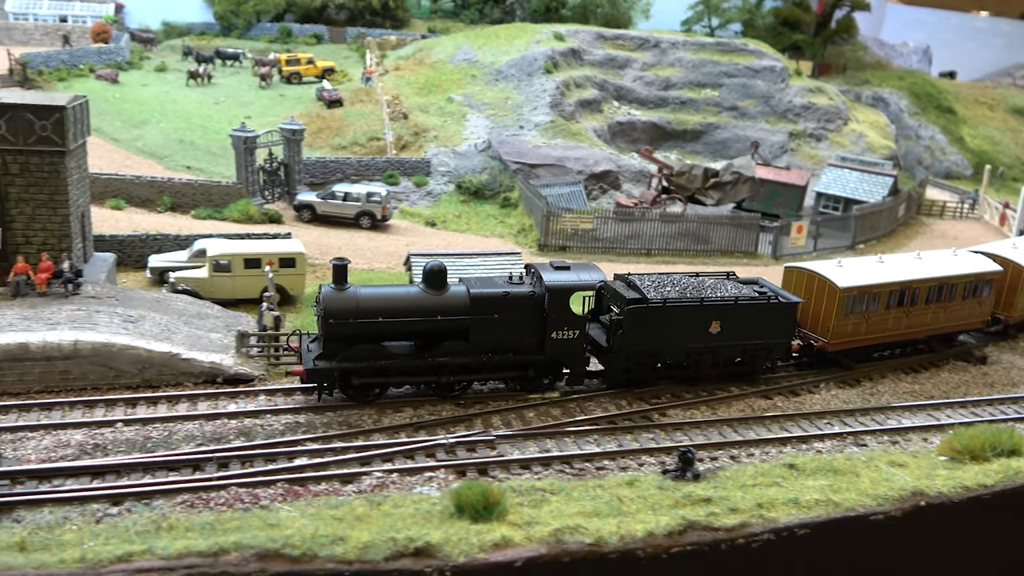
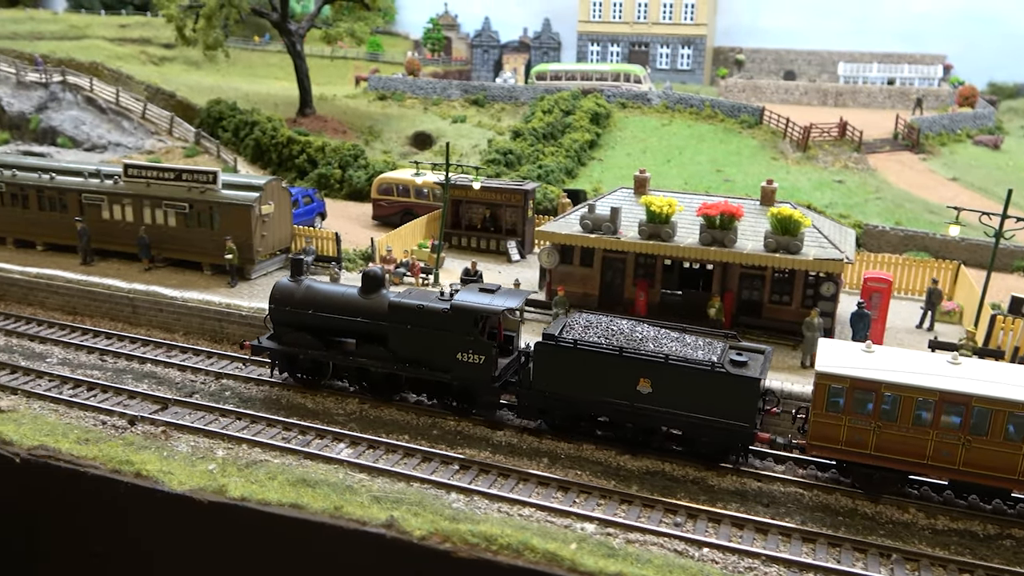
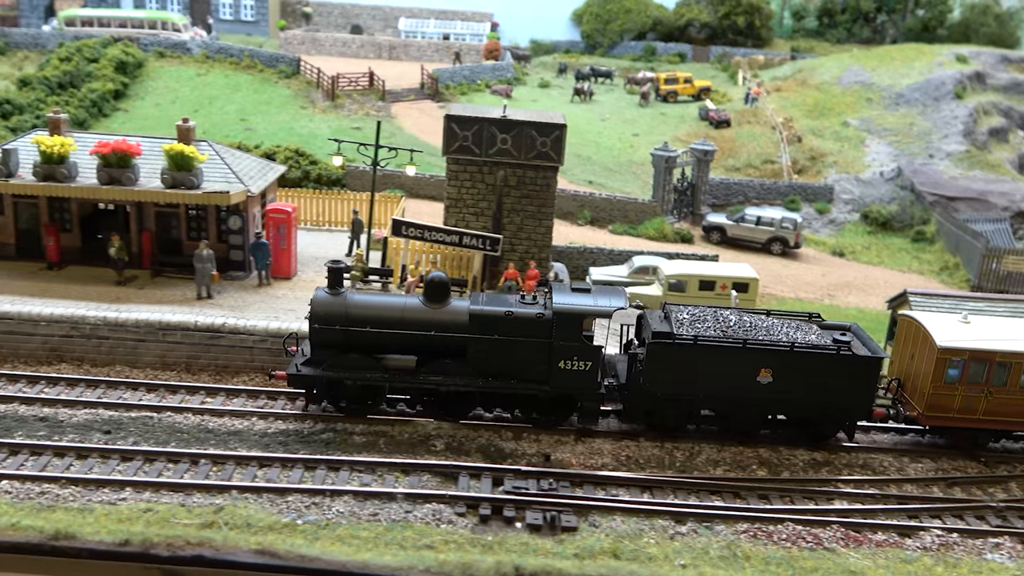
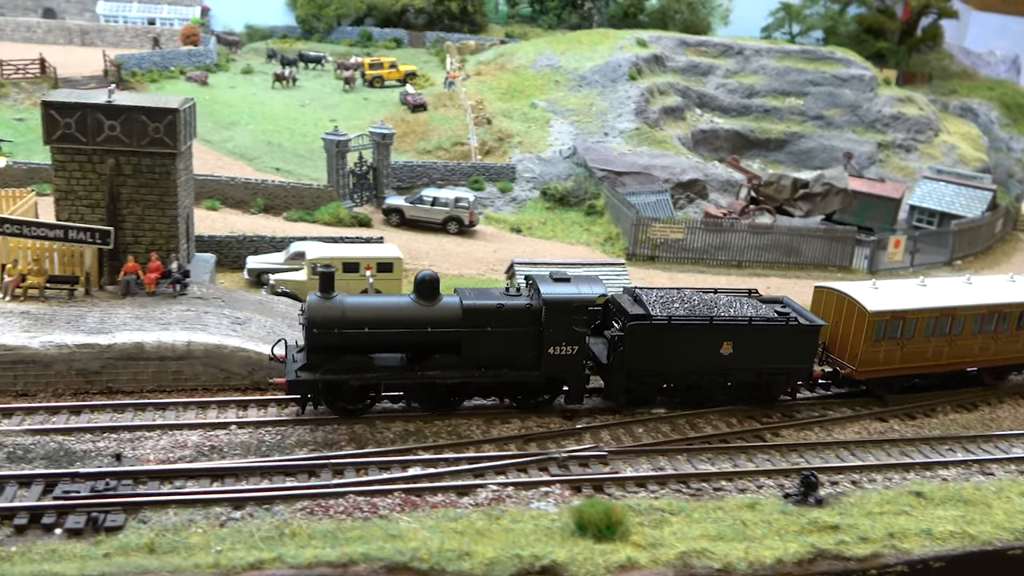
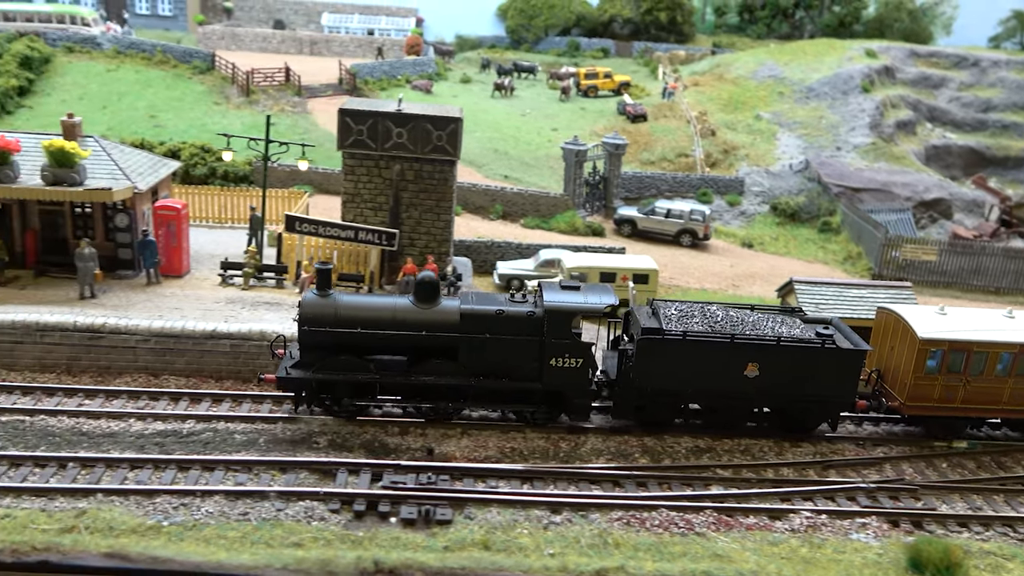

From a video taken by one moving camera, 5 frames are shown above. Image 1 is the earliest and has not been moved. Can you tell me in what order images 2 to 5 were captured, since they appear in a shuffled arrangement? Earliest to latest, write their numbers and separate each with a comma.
4, 5, 3, 2
